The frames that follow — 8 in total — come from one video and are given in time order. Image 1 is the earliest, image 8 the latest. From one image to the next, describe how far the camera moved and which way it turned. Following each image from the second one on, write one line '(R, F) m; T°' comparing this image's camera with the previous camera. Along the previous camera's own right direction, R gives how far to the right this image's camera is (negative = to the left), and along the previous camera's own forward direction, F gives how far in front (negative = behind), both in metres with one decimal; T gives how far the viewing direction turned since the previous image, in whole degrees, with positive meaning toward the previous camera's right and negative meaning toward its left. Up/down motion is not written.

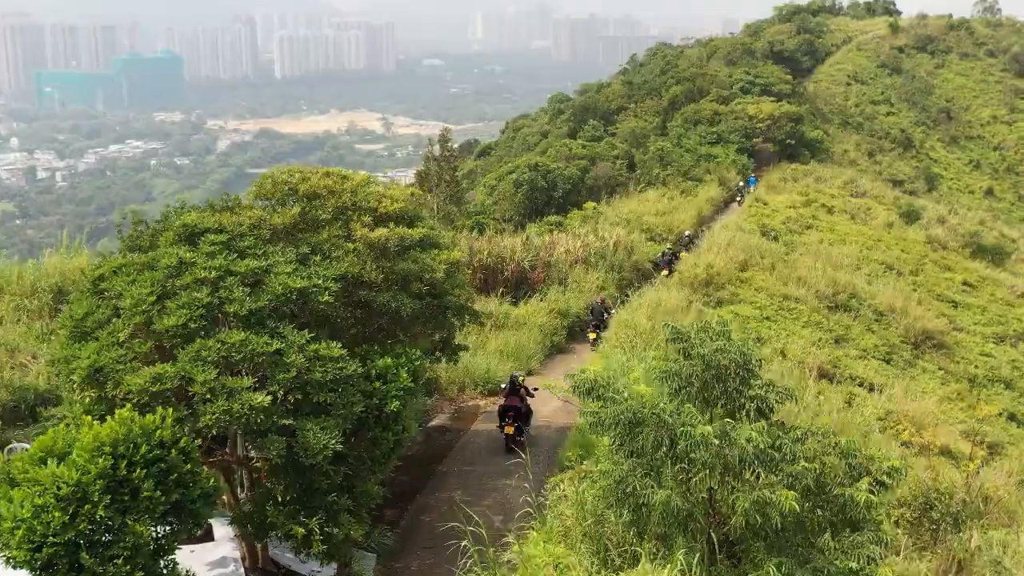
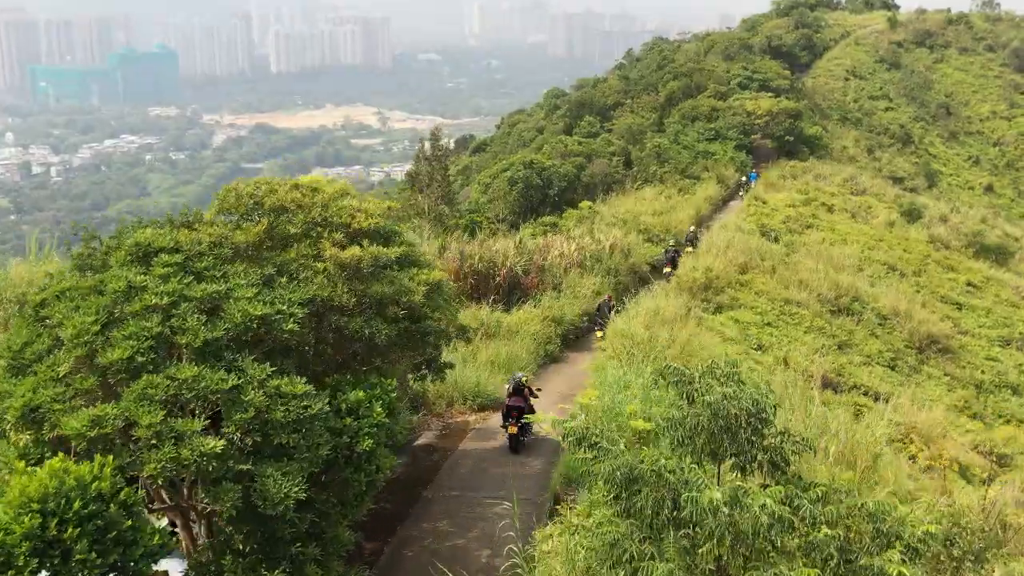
(0.0, +0.4) m; 0°
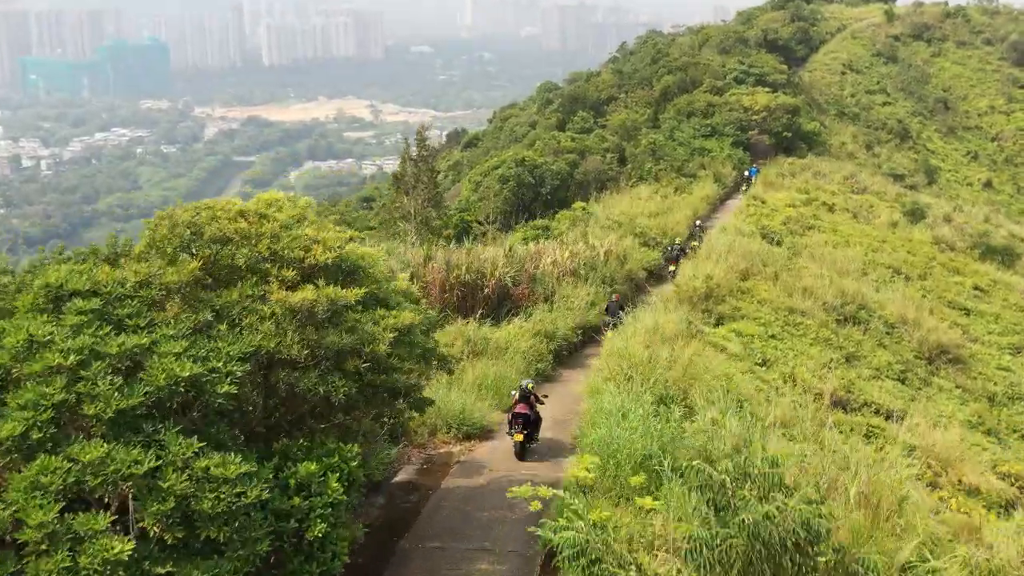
(0.0, +0.7) m; 0°
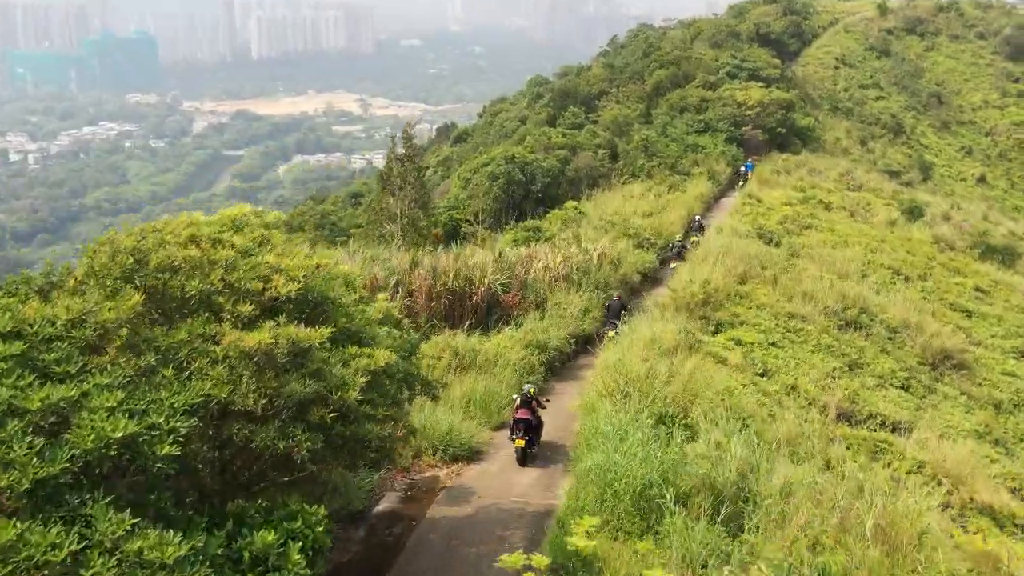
(0.0, +0.5) m; 0°
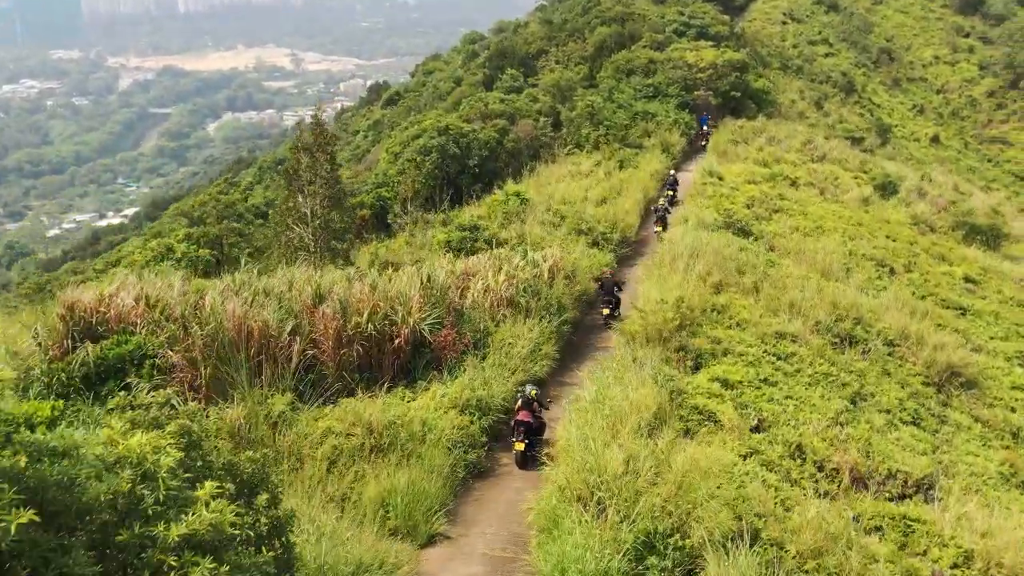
(+0.1, +2.2) m; +3°
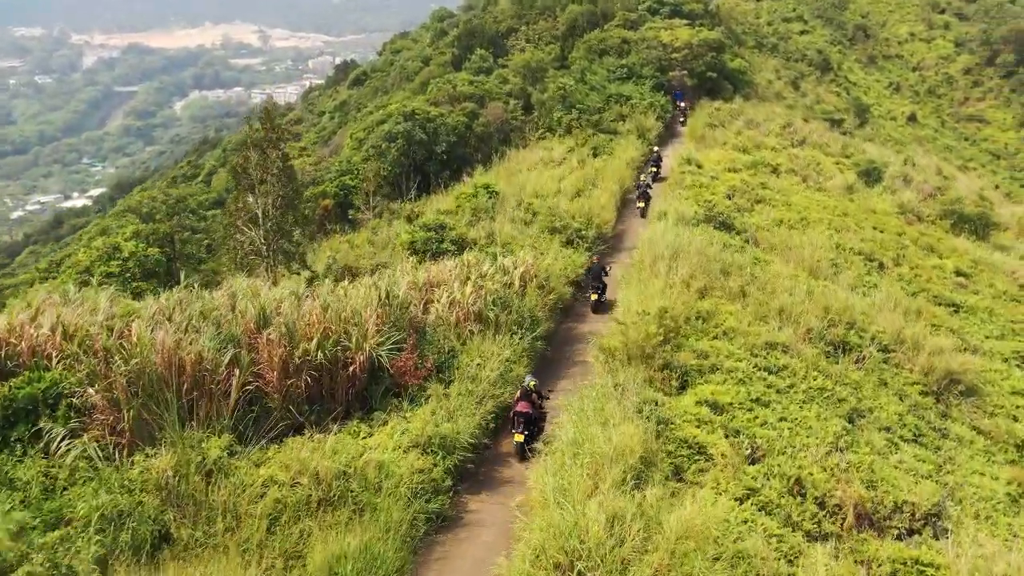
(0.0, +0.8) m; +1°
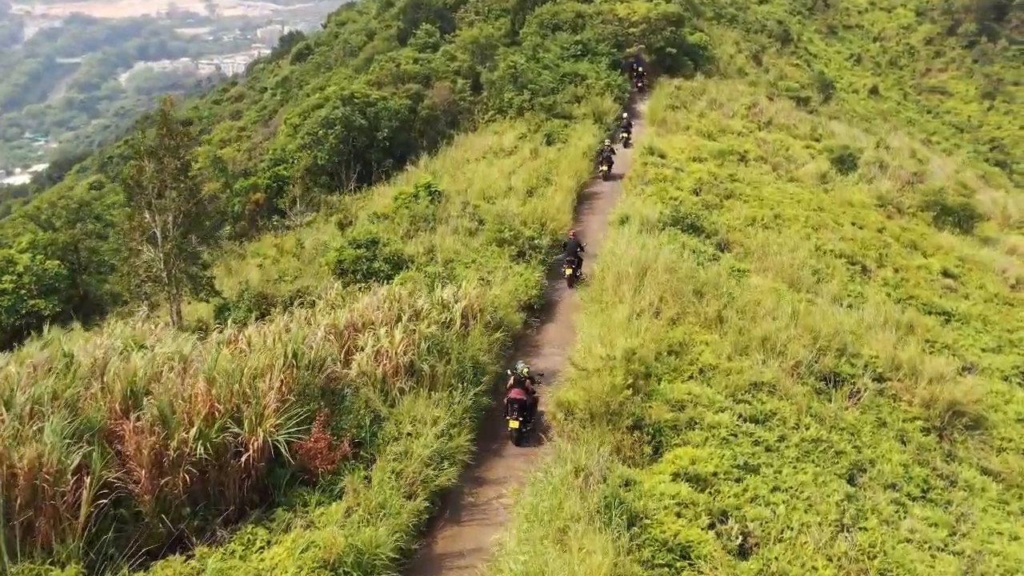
(+0.1, +1.5) m; +2°
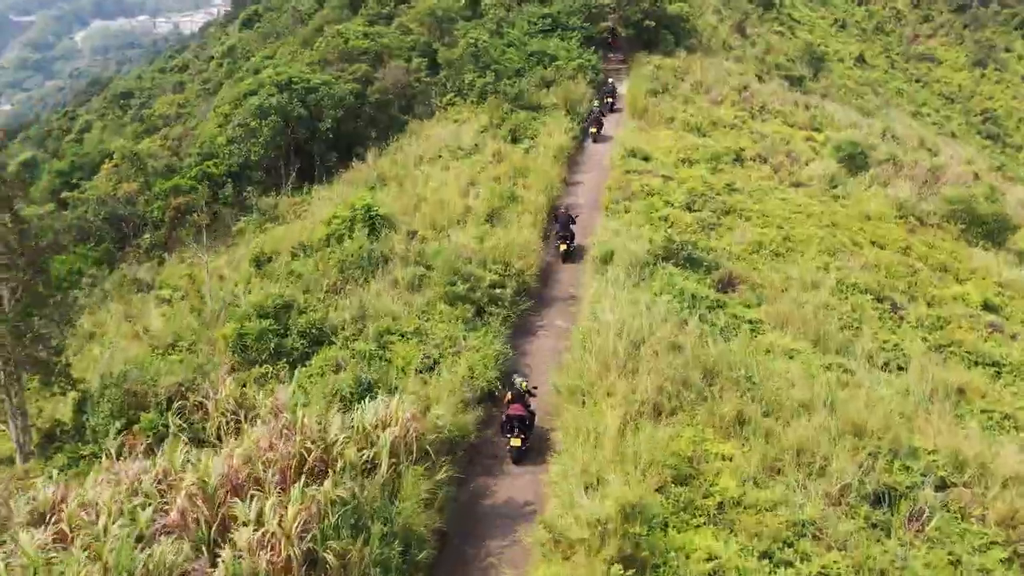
(+0.1, +2.3) m; +2°
